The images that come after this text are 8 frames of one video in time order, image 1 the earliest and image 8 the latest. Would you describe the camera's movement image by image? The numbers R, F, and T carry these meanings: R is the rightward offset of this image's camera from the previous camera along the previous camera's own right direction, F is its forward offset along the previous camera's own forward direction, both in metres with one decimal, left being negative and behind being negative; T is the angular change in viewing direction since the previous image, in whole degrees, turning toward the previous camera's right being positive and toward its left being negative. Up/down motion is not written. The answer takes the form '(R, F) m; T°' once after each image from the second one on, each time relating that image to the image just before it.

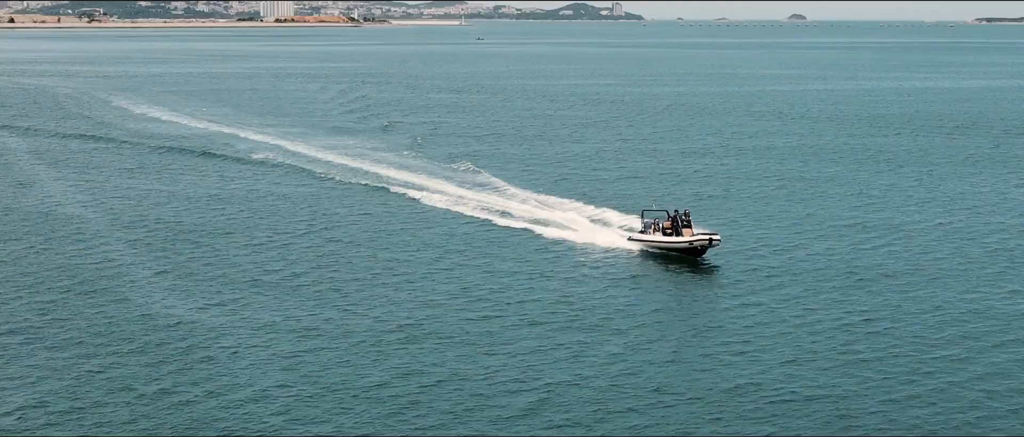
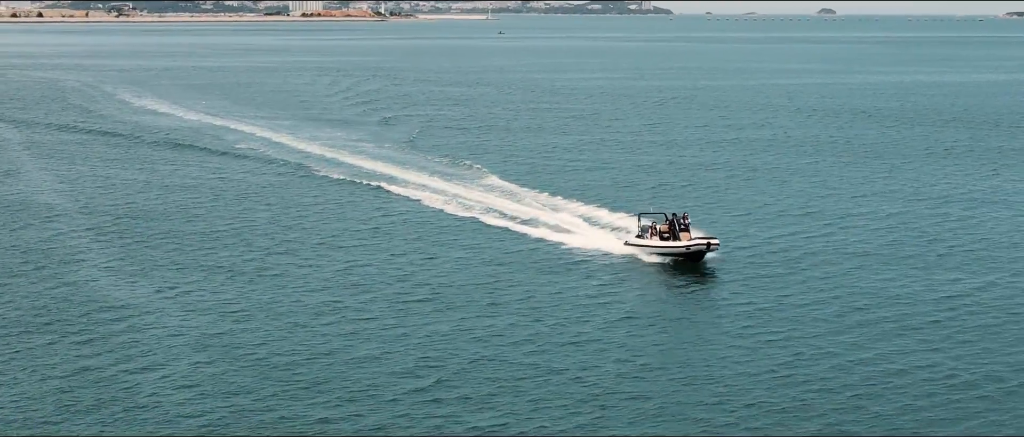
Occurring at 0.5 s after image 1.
(+4.5, -2.6) m; -2°
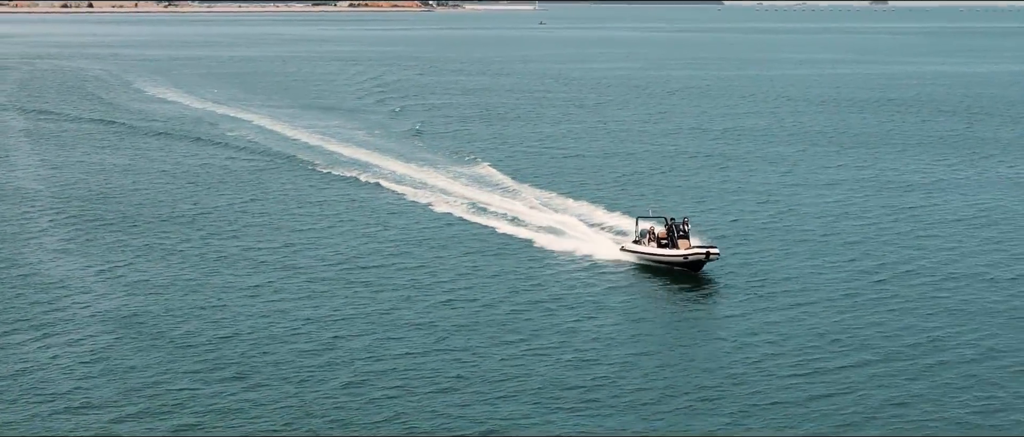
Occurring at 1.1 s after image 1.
(+6.1, -2.1) m; -3°
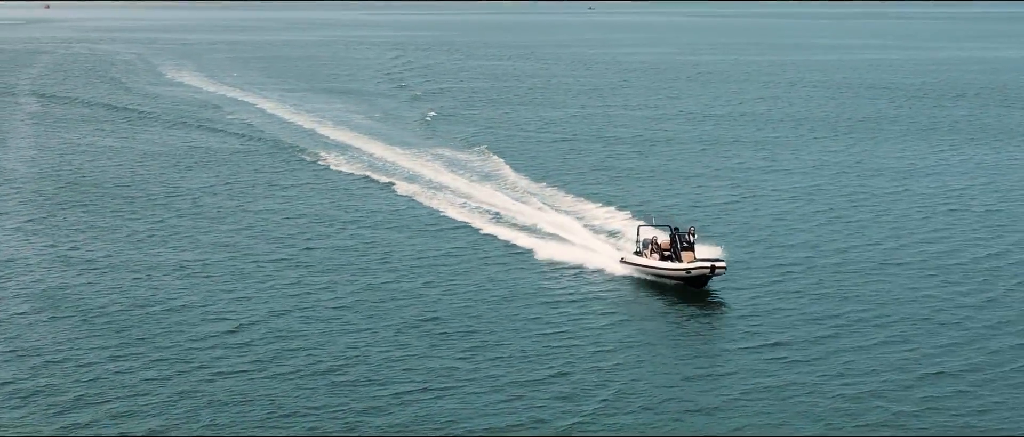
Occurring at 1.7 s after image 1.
(+6.3, -0.9) m; -3°
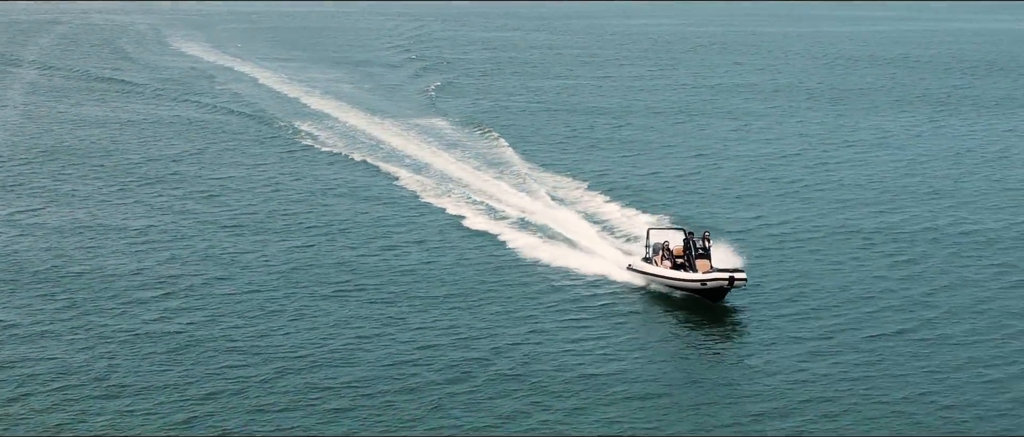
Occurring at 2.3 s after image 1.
(+4.7, -0.8) m; -2°
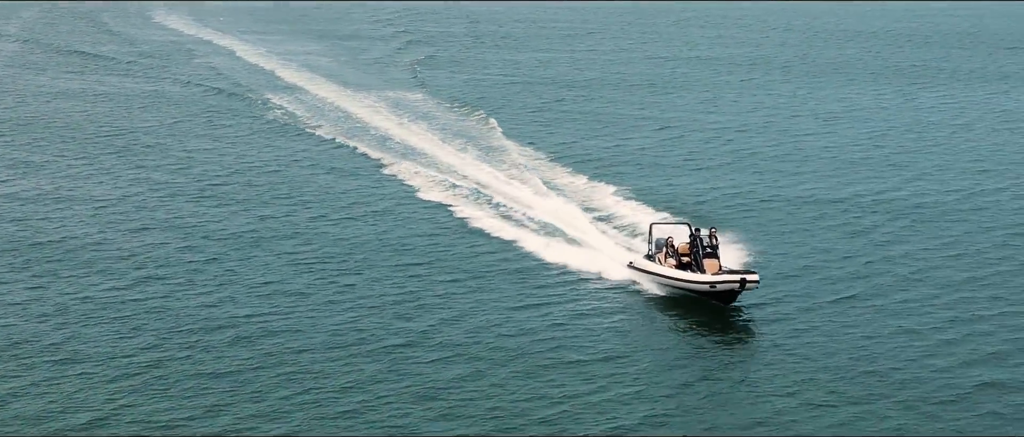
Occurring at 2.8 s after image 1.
(+1.6, -1.0) m; 0°
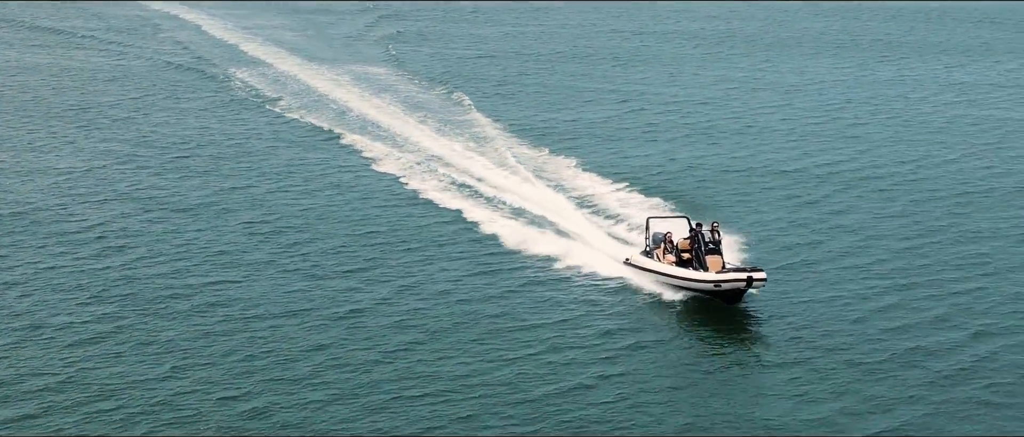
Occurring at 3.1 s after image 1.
(+0.7, -0.9) m; +1°
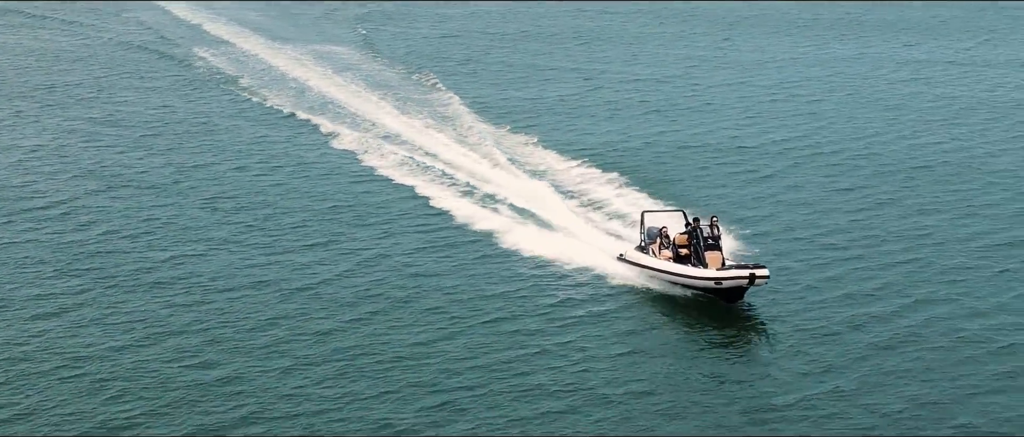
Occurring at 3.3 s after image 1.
(+0.3, -1.0) m; +1°
